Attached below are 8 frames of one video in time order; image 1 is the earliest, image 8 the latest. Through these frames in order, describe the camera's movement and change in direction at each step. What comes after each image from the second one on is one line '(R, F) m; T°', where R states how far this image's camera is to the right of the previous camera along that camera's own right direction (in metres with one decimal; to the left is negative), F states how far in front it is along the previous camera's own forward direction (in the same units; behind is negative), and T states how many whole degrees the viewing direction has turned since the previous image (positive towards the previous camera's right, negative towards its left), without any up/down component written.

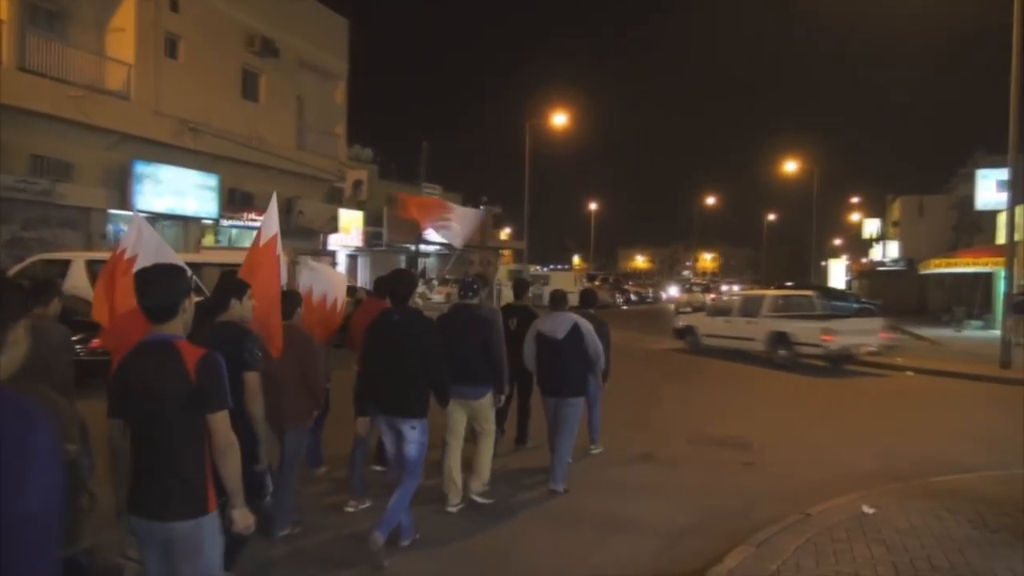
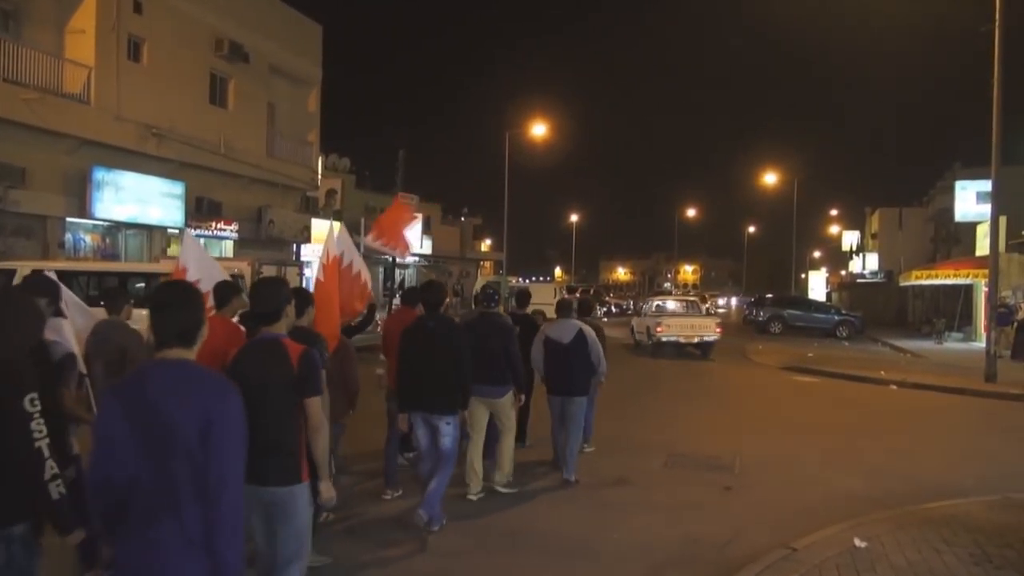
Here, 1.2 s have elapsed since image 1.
(+0.2, +0.6) m; +1°
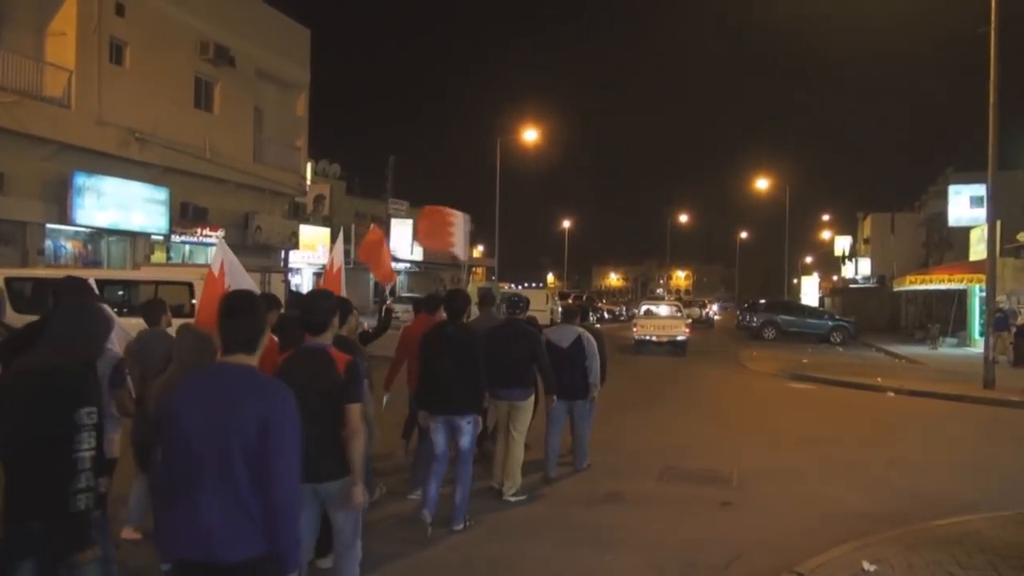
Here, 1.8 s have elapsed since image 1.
(0.0, +0.4) m; 0°
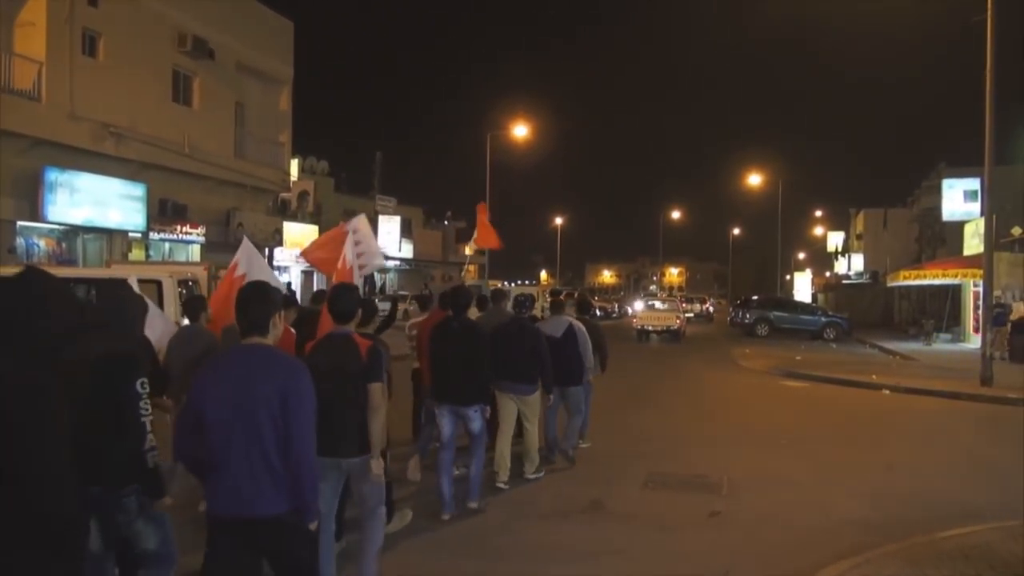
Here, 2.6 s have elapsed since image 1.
(+0.2, +0.5) m; 0°
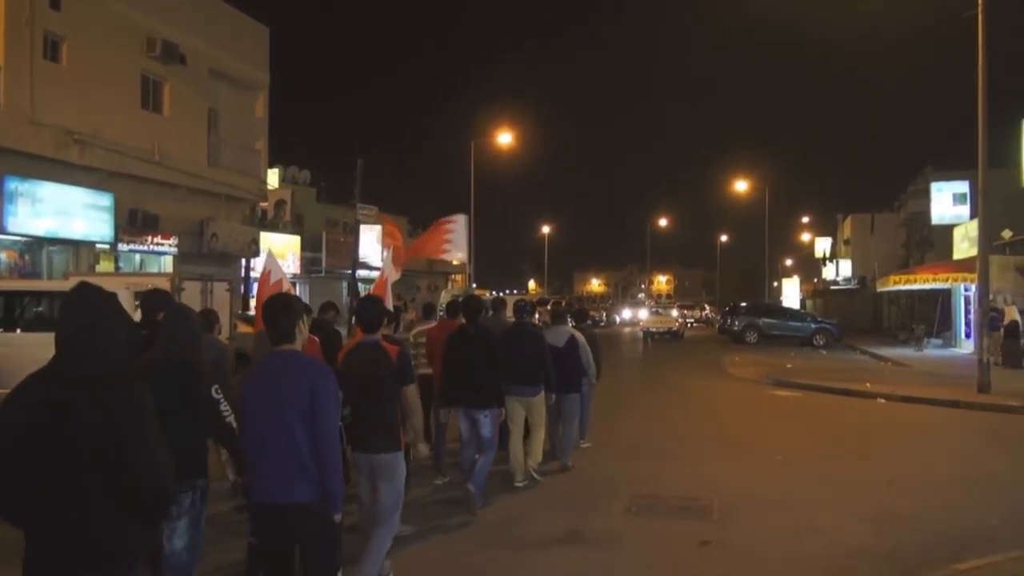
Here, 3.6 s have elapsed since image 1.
(+0.2, +0.7) m; +1°
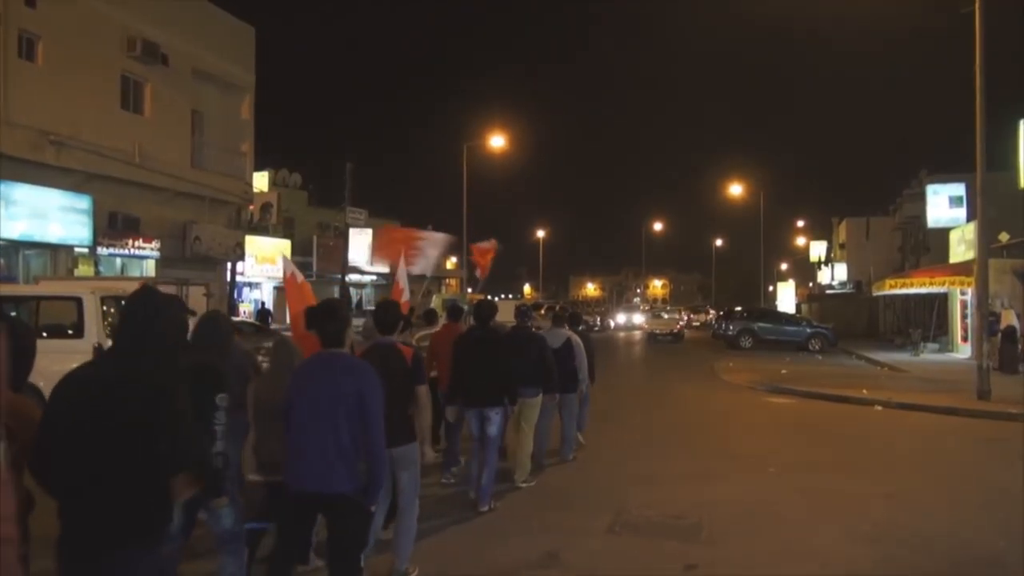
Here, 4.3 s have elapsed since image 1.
(+0.2, +0.5) m; 0°
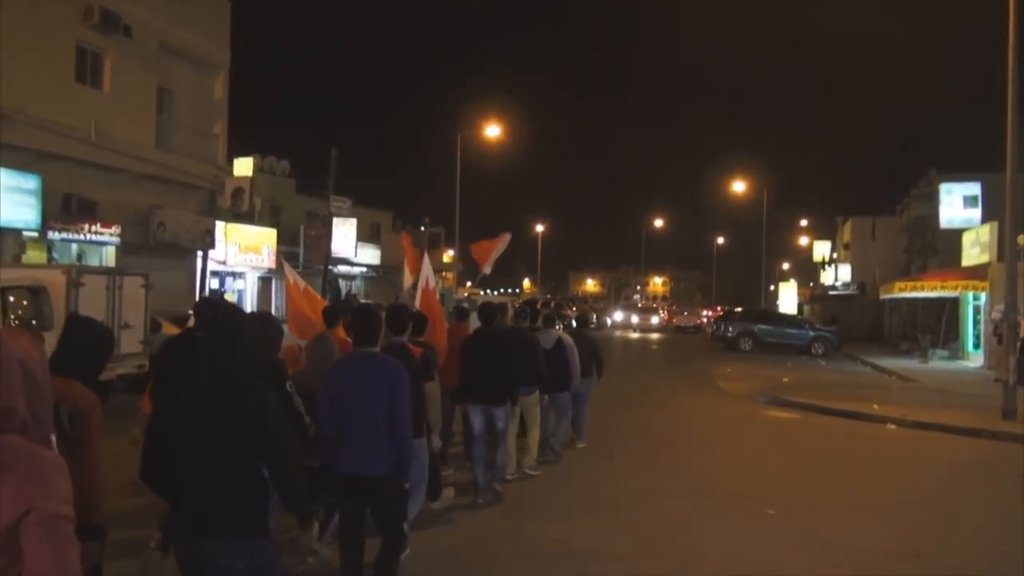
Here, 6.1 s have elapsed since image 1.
(+0.4, +1.6) m; 0°
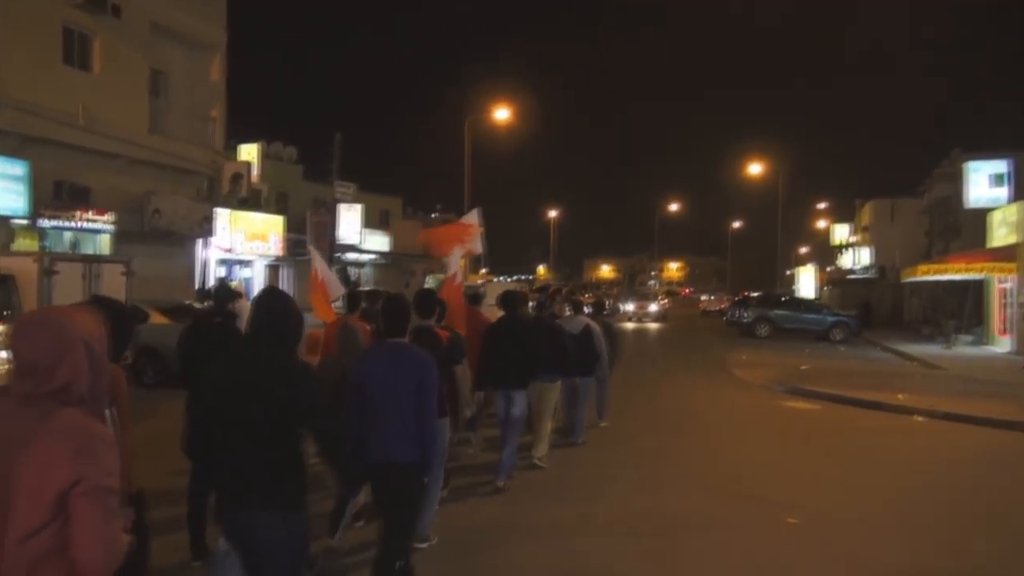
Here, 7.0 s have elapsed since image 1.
(+0.2, +0.8) m; -1°
